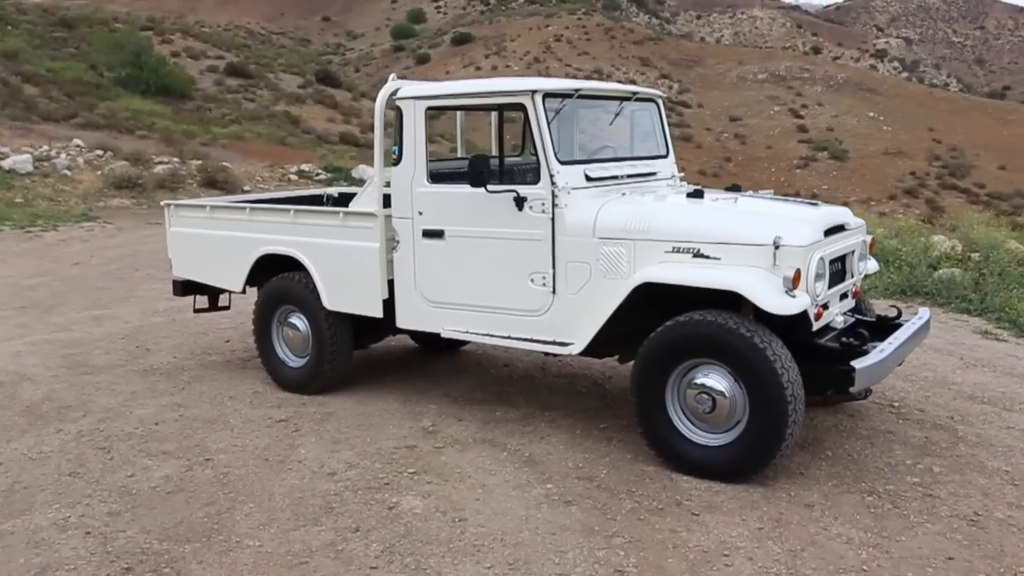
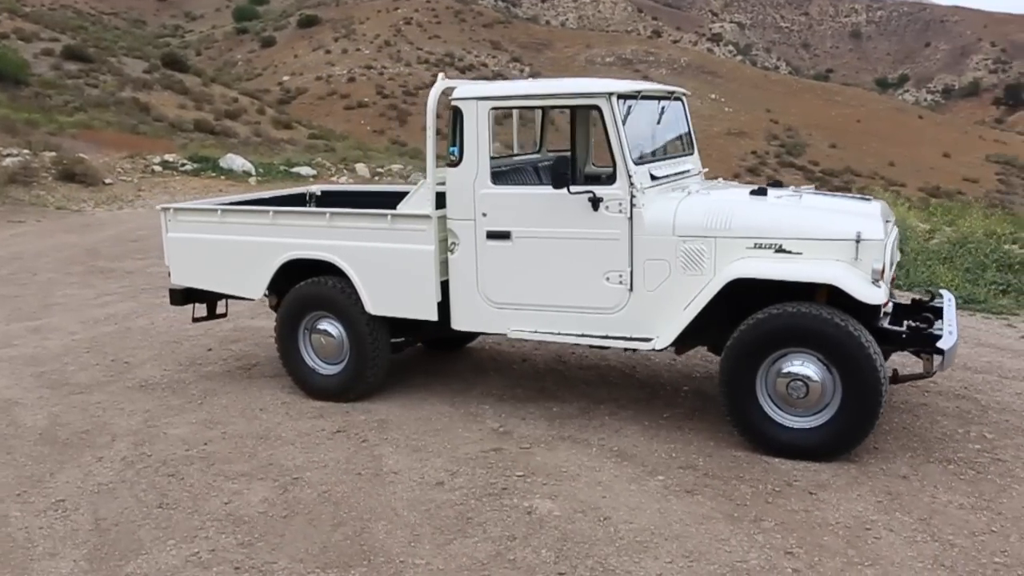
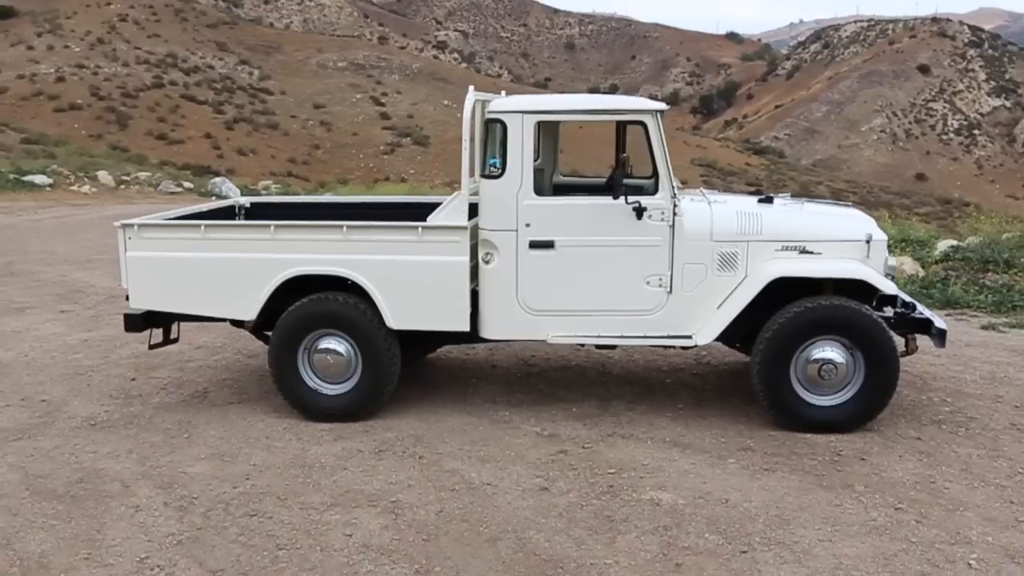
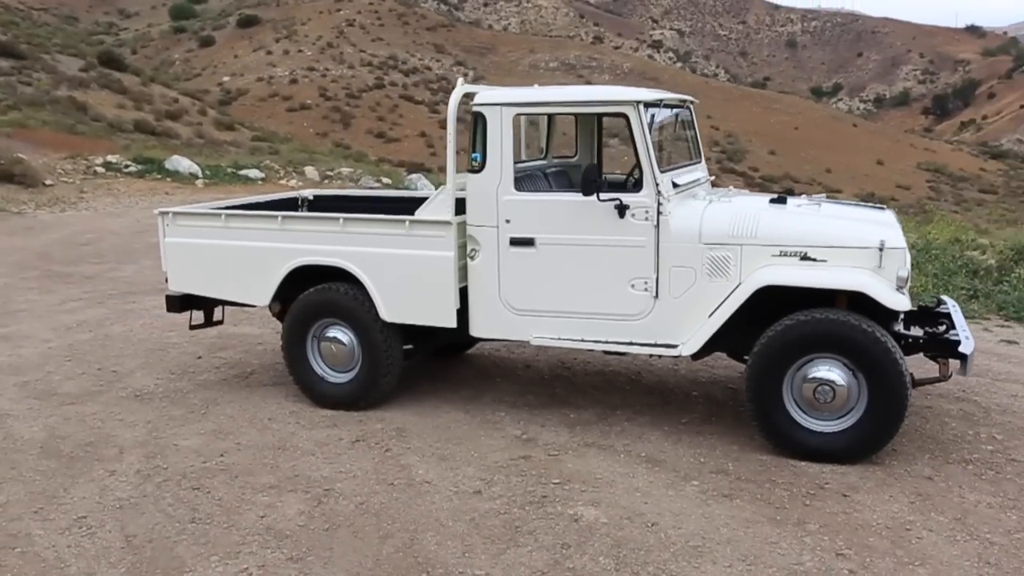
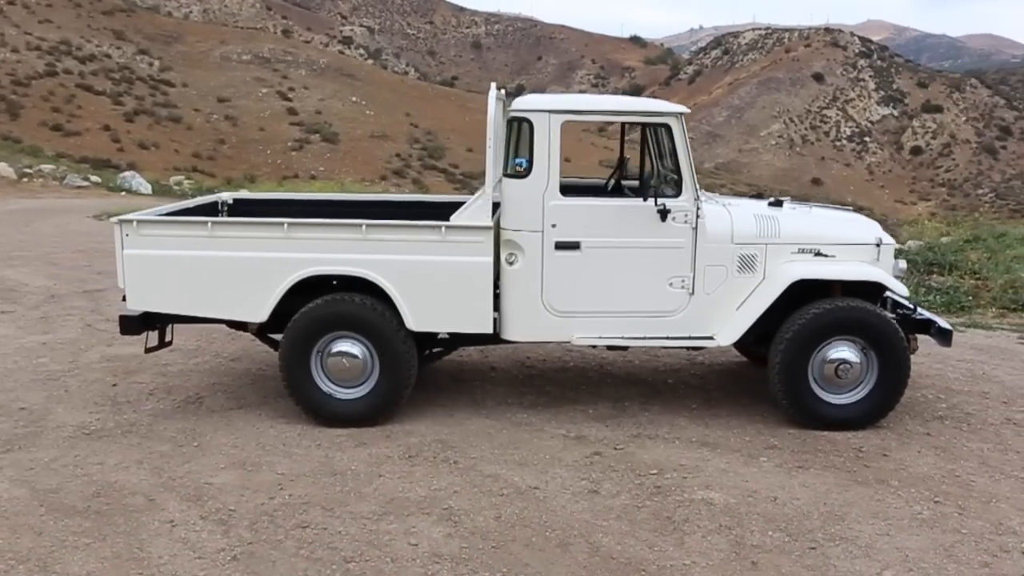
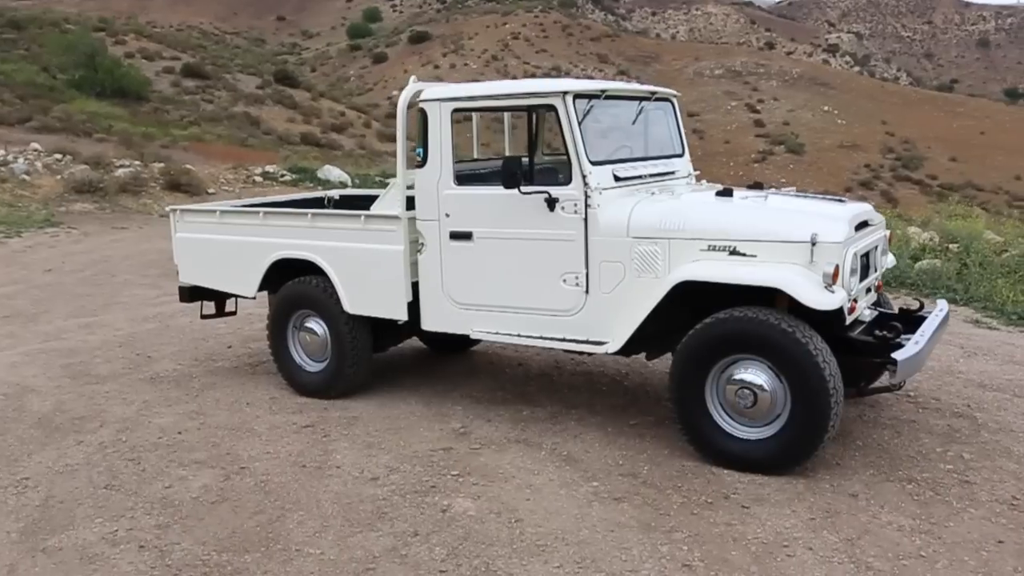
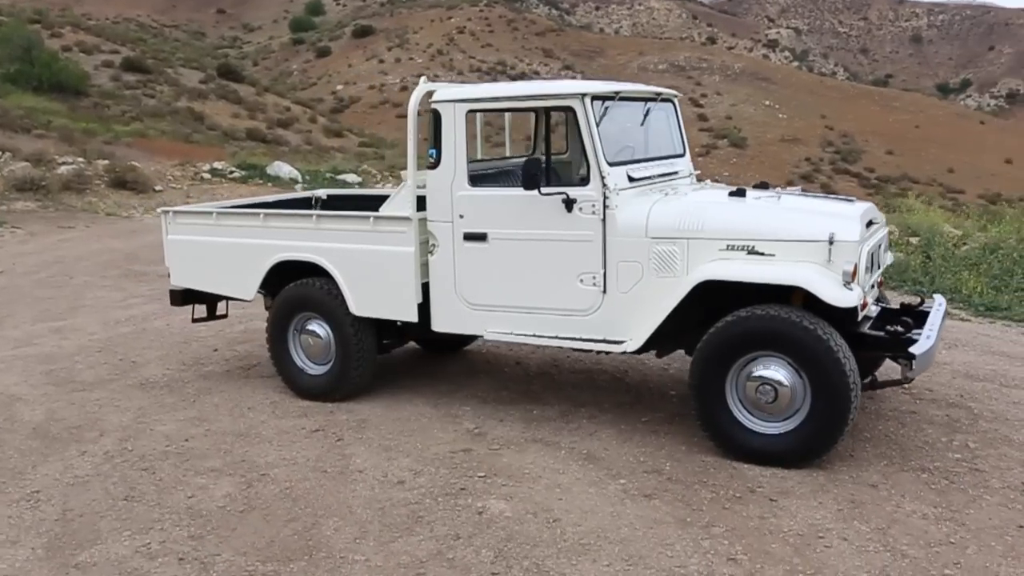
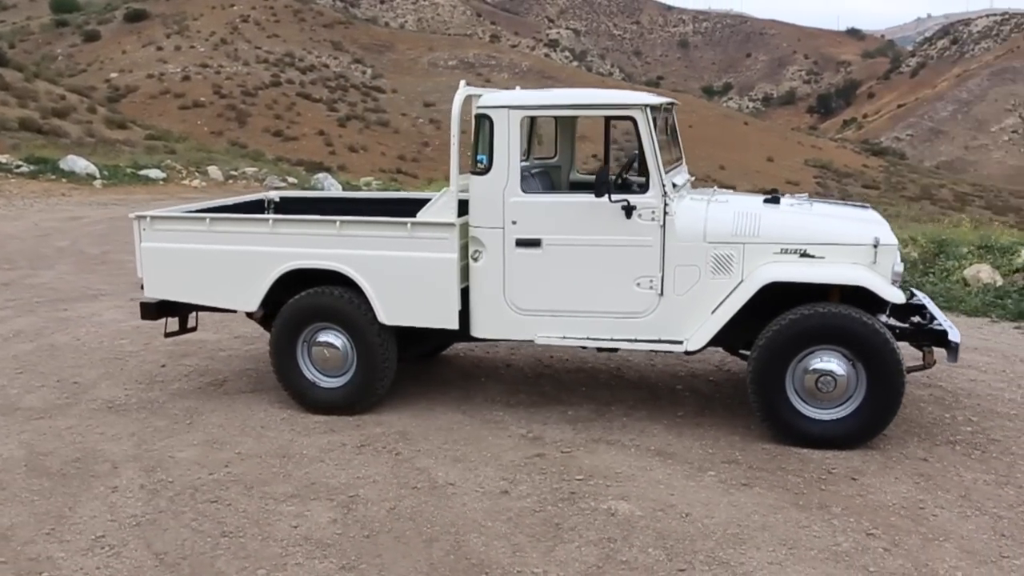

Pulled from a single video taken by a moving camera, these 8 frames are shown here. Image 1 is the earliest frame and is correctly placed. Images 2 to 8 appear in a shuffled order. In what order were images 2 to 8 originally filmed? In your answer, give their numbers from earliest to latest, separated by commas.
6, 7, 2, 4, 8, 3, 5
